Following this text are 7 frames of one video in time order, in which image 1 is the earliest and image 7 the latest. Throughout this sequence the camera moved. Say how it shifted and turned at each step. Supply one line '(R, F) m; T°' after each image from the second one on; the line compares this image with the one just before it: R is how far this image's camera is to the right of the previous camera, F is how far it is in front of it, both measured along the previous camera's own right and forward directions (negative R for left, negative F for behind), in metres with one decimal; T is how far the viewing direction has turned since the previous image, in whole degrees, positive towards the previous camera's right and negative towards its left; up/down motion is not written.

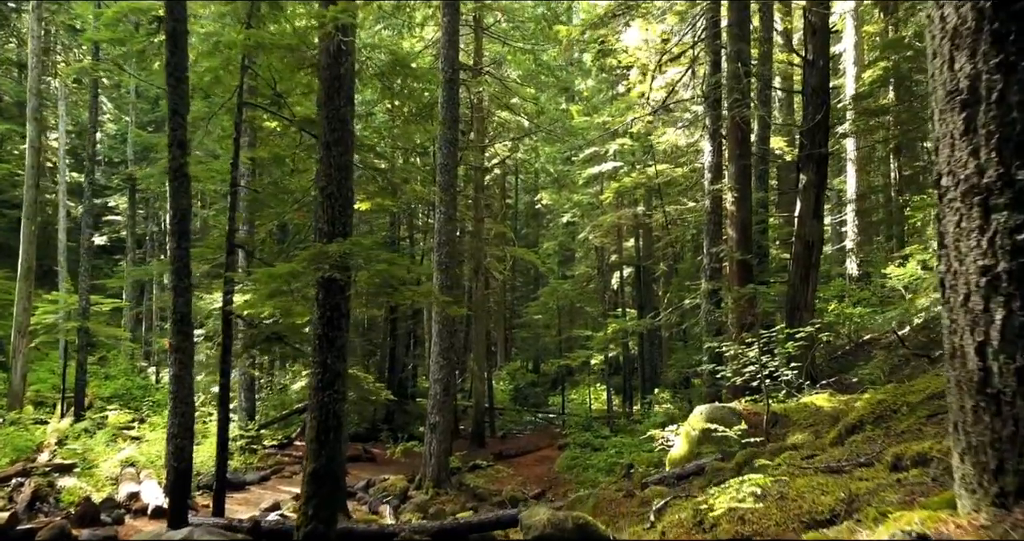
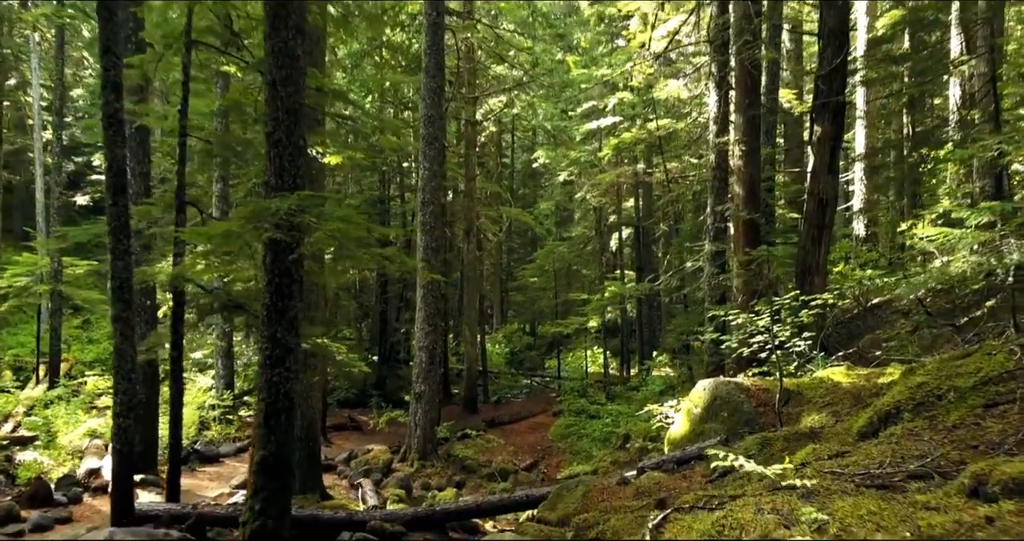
(+0.2, +0.9) m; 0°
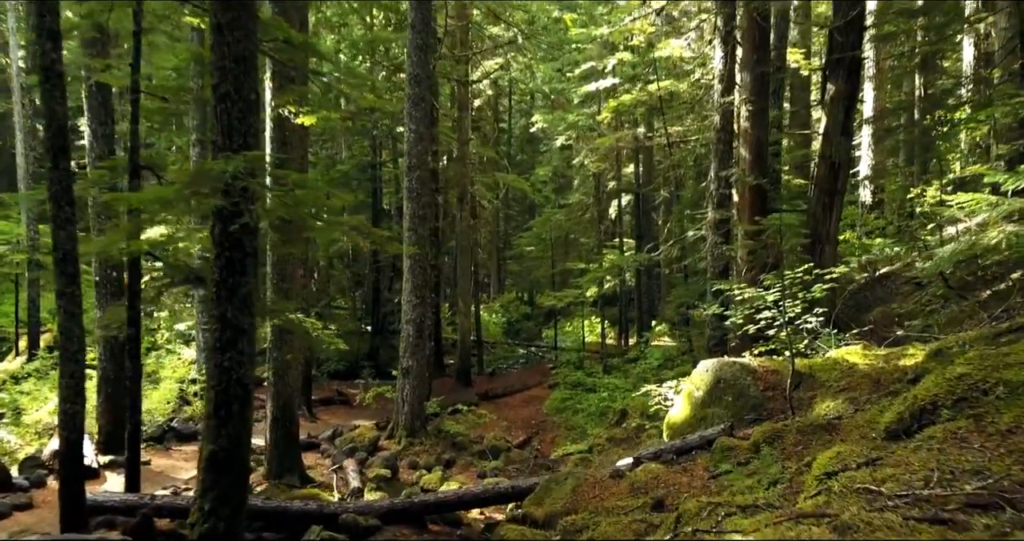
(+0.1, +0.6) m; 0°
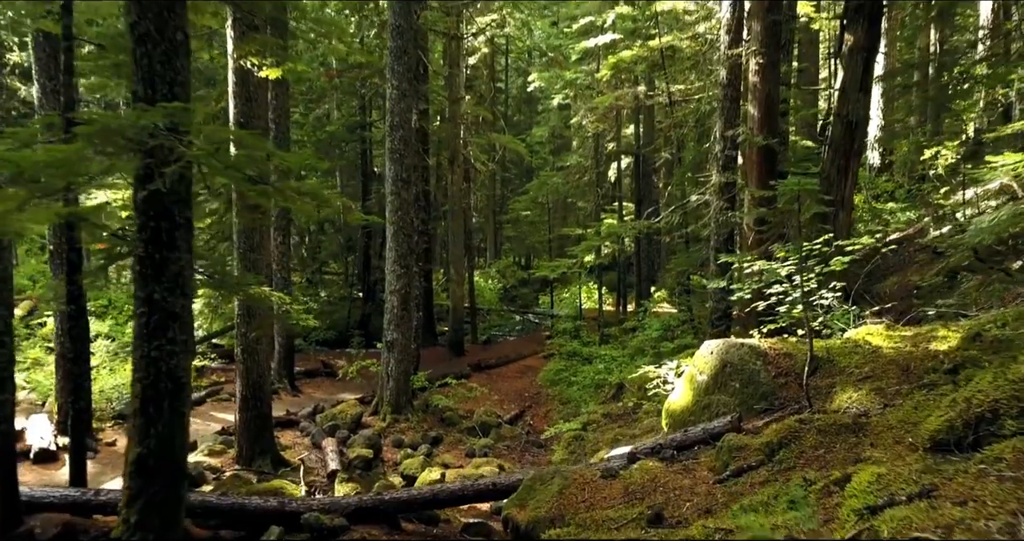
(+0.1, +0.7) m; 0°
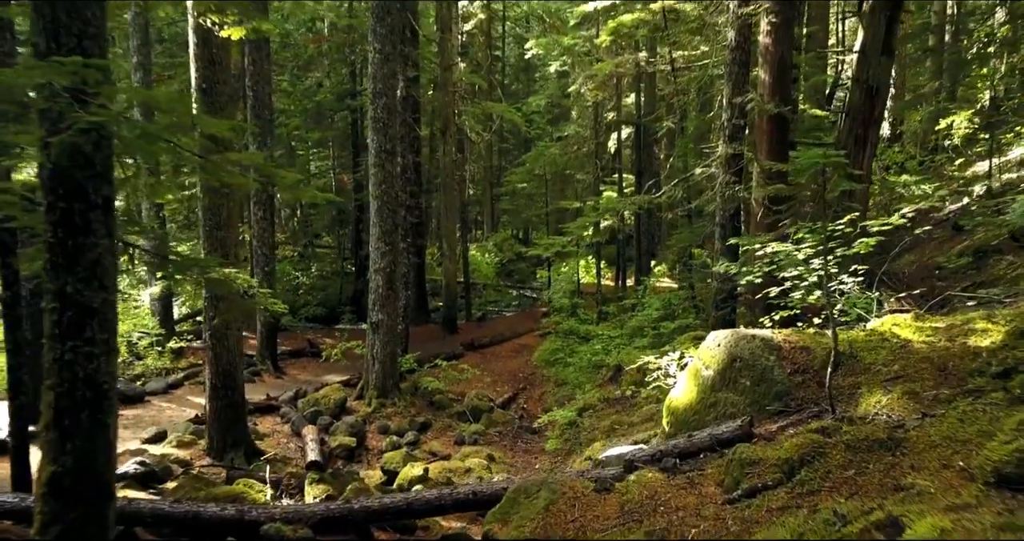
(+0.1, +0.6) m; 0°
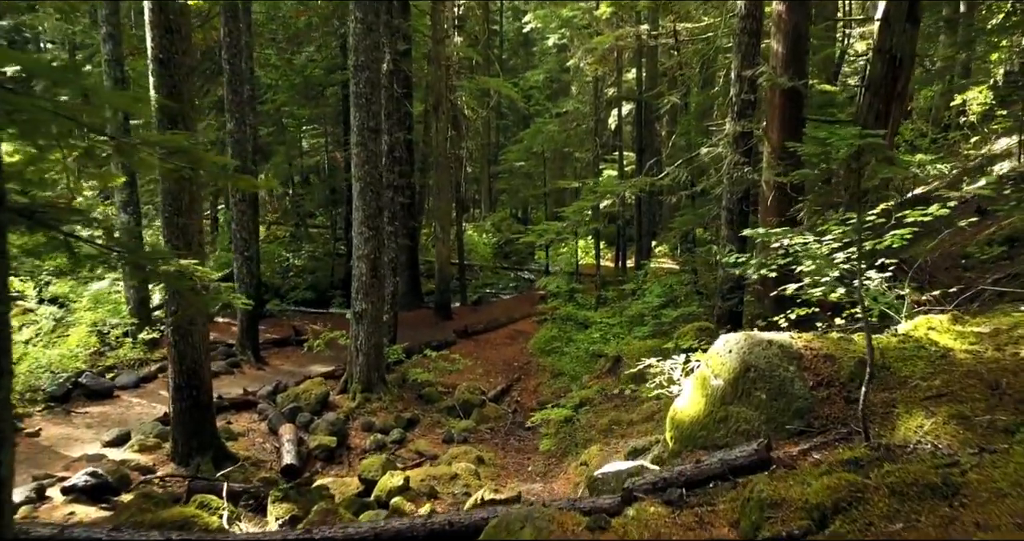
(+0.1, +0.7) m; 0°
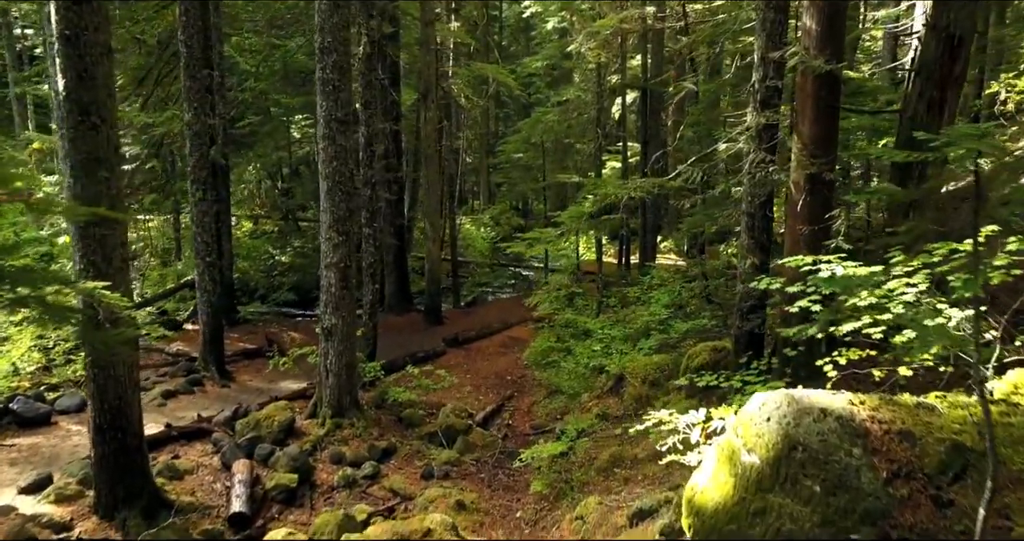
(+0.2, +1.2) m; 0°
